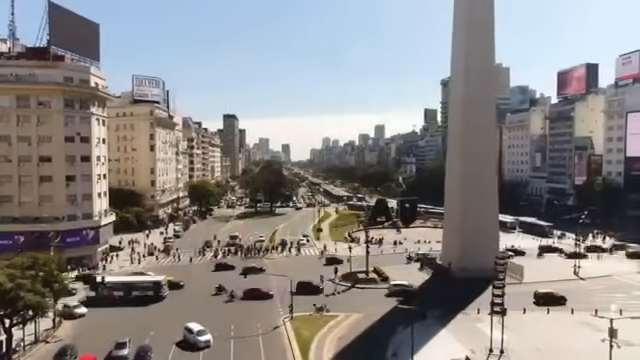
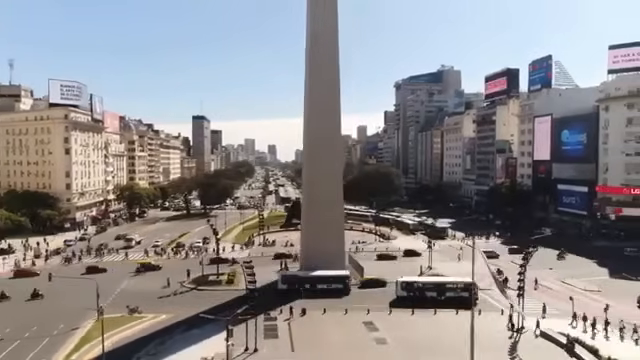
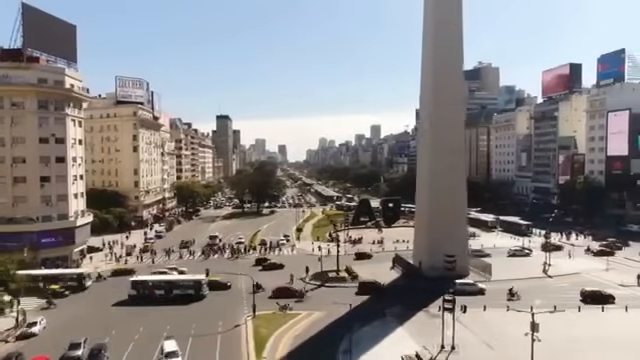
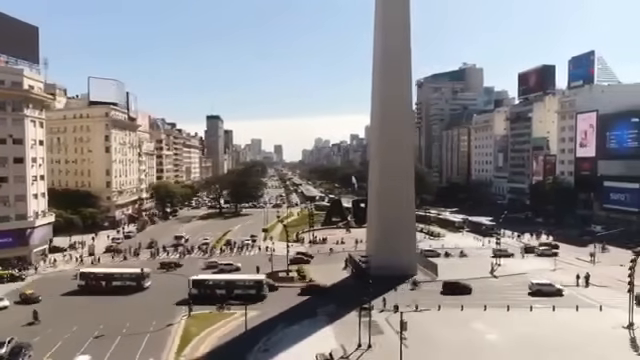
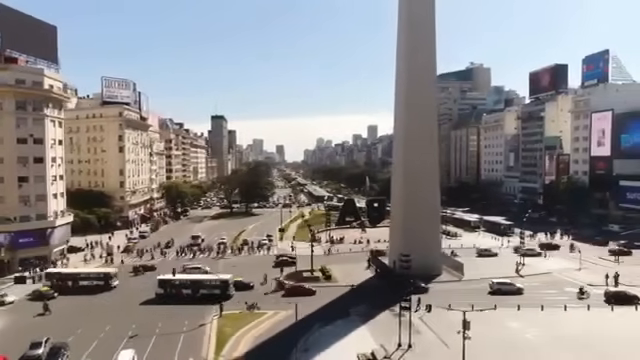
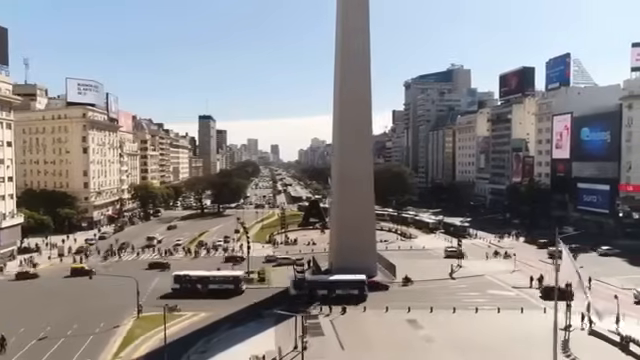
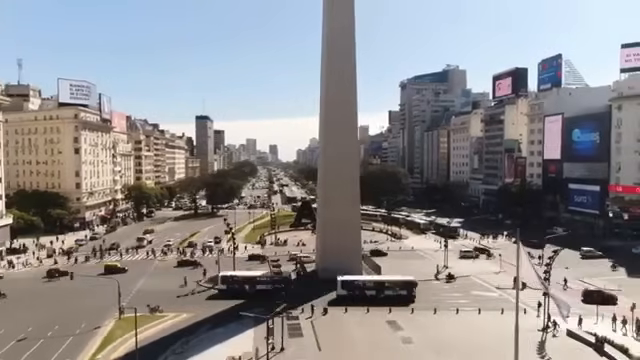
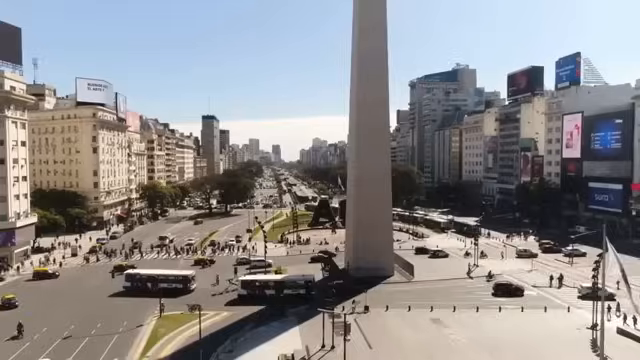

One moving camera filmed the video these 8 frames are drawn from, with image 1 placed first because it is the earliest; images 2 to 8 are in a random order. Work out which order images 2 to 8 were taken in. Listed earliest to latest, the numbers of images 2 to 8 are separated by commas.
3, 5, 4, 8, 6, 7, 2
